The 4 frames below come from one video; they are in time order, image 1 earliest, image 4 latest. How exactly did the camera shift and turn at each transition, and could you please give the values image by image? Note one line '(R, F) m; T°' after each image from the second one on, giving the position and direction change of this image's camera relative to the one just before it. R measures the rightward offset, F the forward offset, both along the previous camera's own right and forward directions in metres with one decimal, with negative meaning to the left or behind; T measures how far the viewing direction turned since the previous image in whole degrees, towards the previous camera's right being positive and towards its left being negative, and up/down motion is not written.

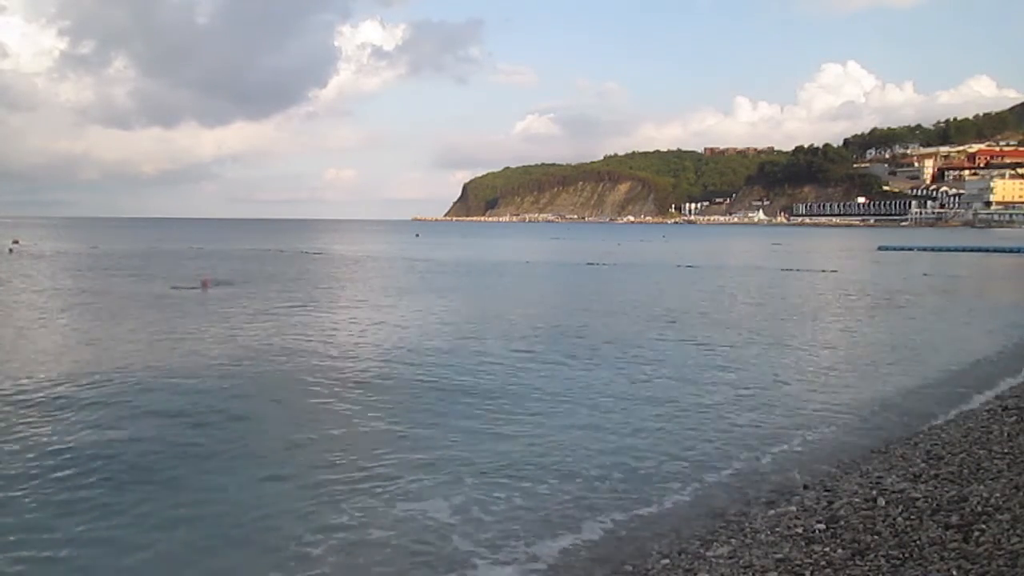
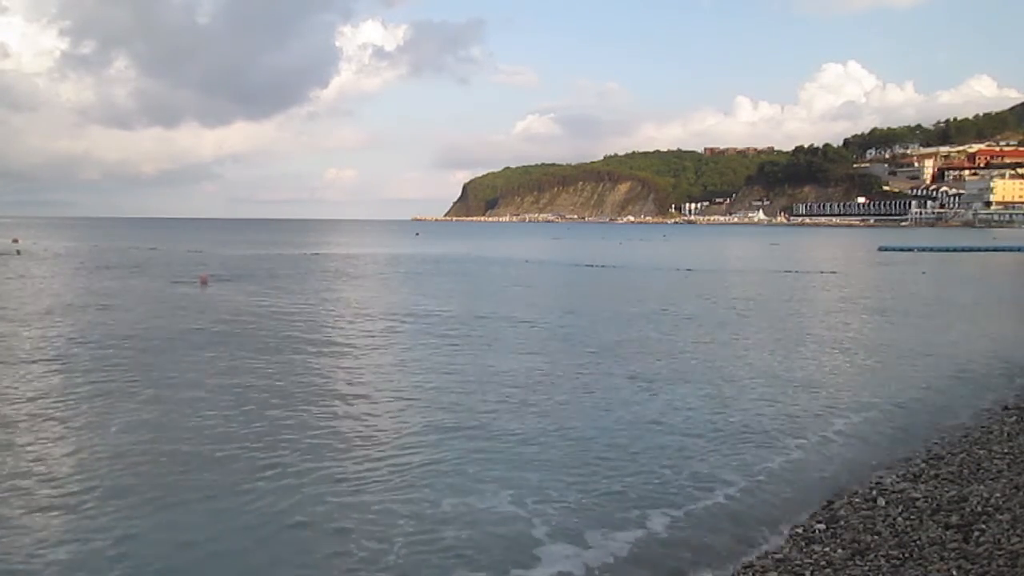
(-1.3, -1.0) m; 0°
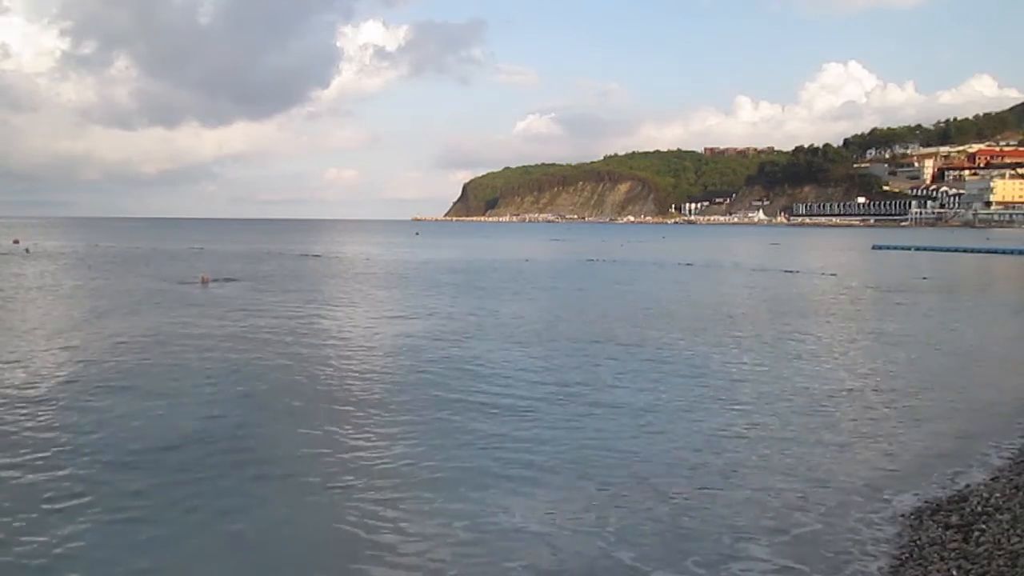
(+0.1, -0.4) m; 0°
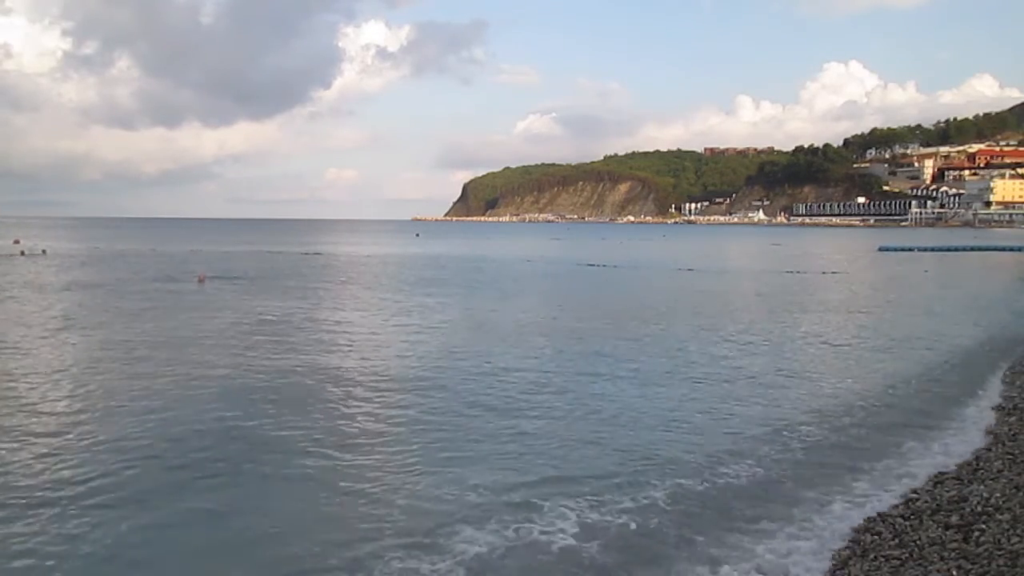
(+0.4, -0.3) m; 0°
